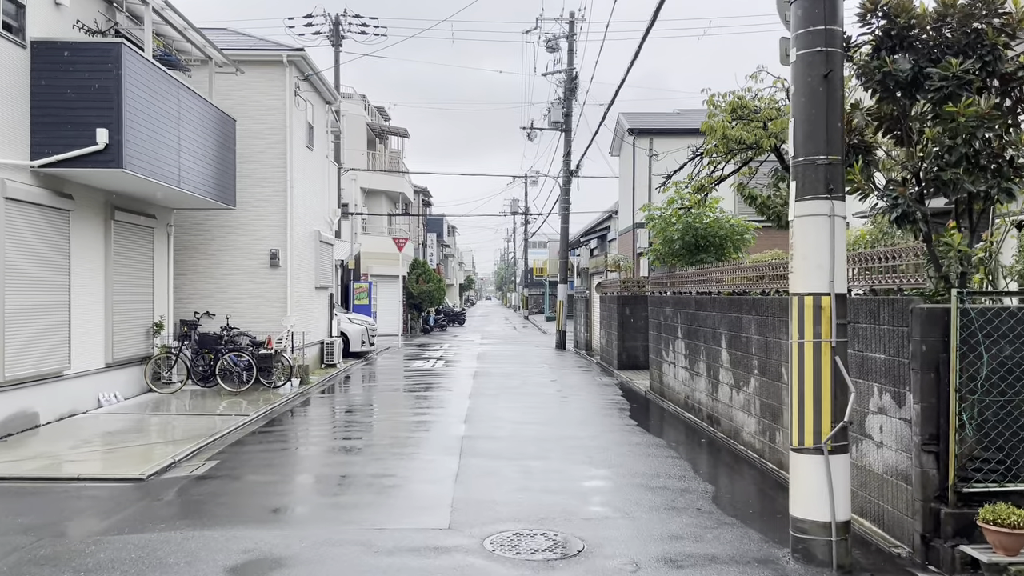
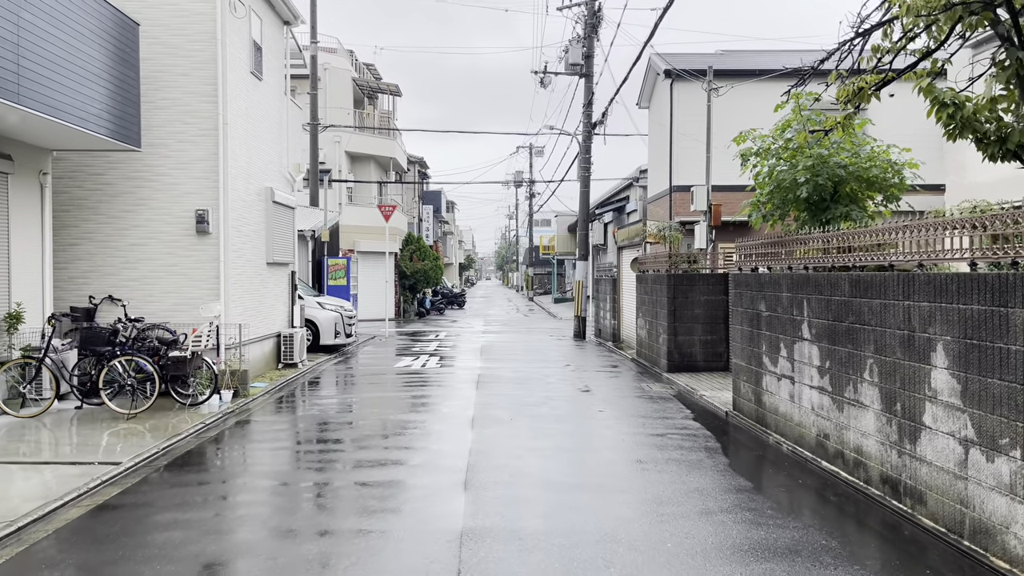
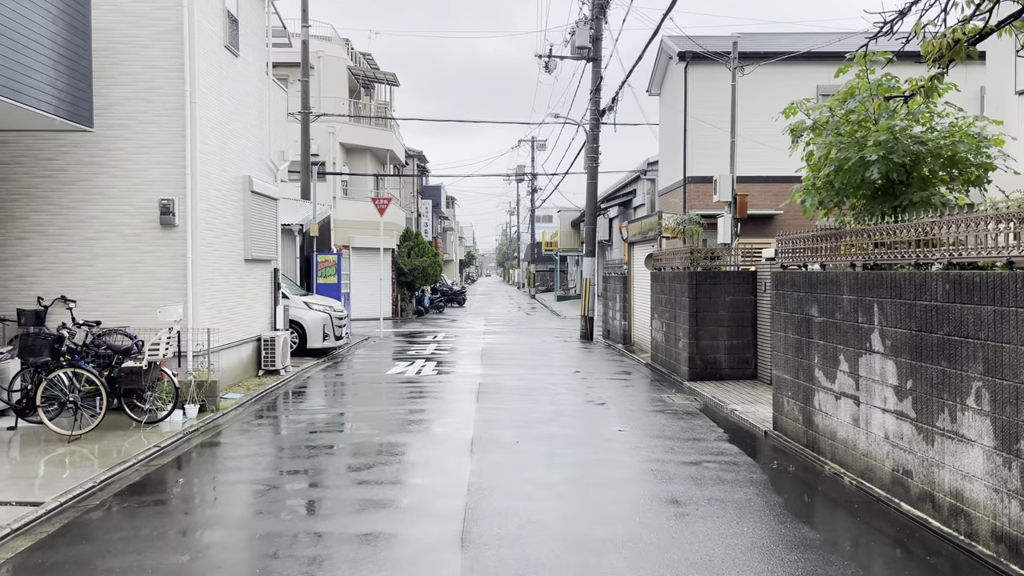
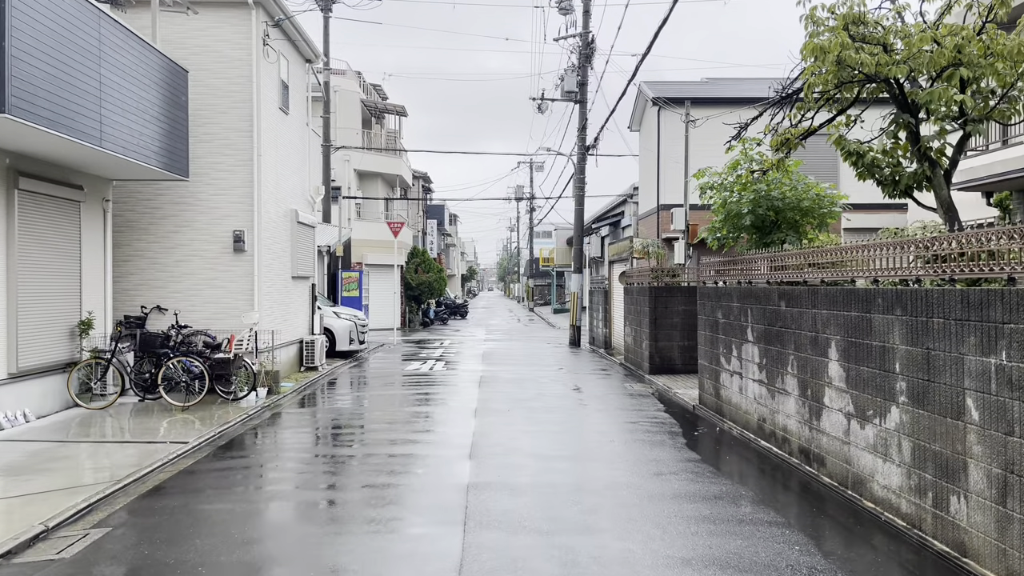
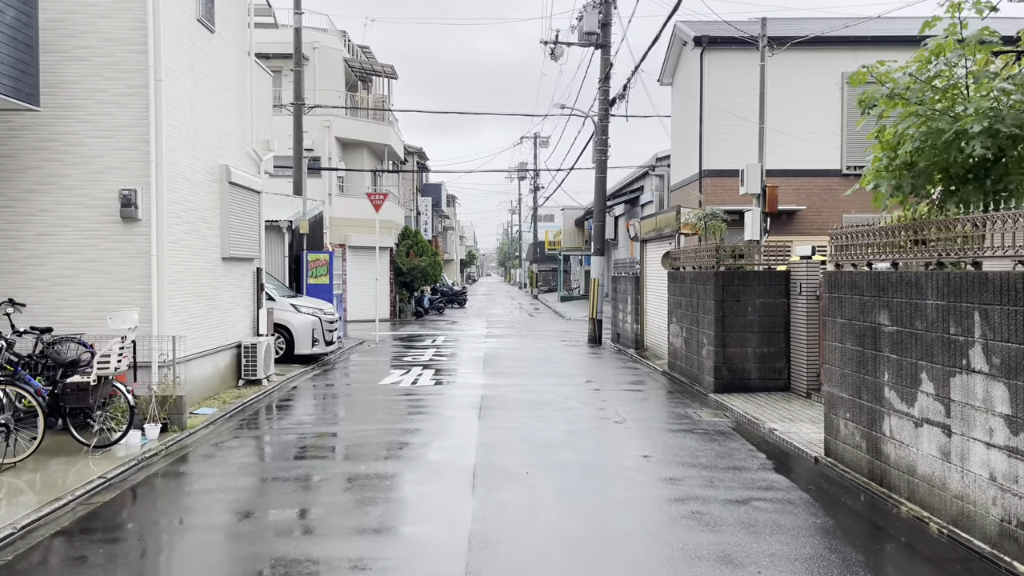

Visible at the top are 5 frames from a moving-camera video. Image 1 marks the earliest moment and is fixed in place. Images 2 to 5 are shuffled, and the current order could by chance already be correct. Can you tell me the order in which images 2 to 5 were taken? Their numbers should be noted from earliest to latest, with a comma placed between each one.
4, 2, 3, 5
